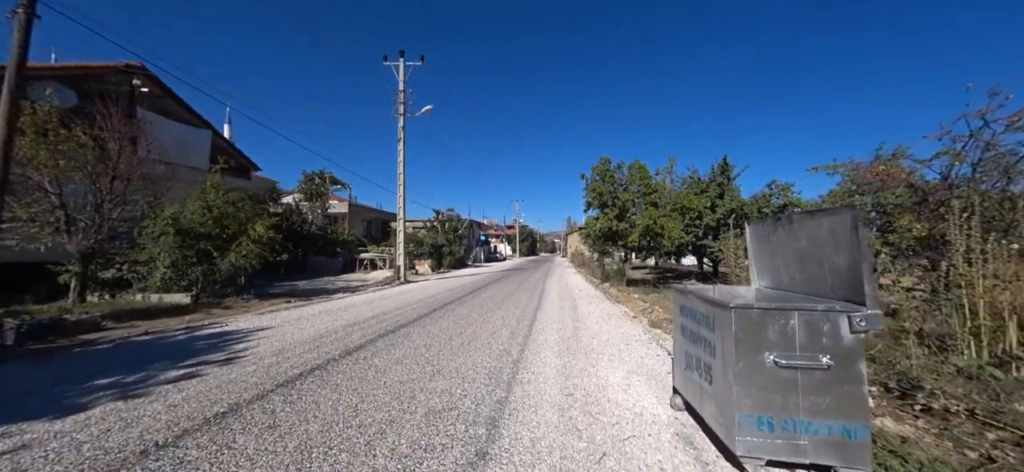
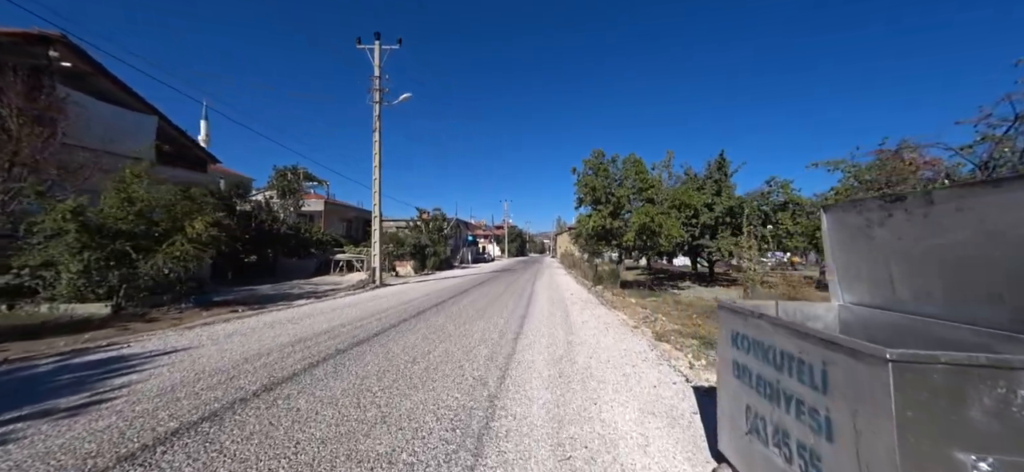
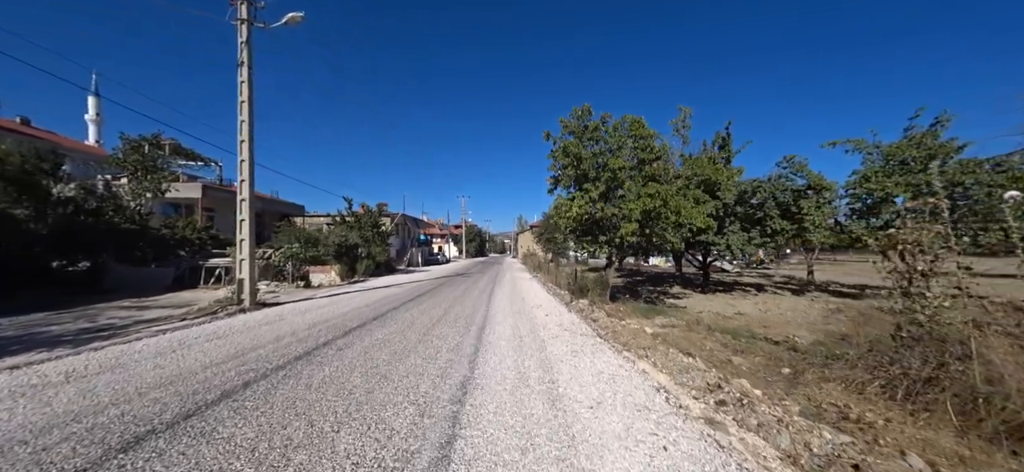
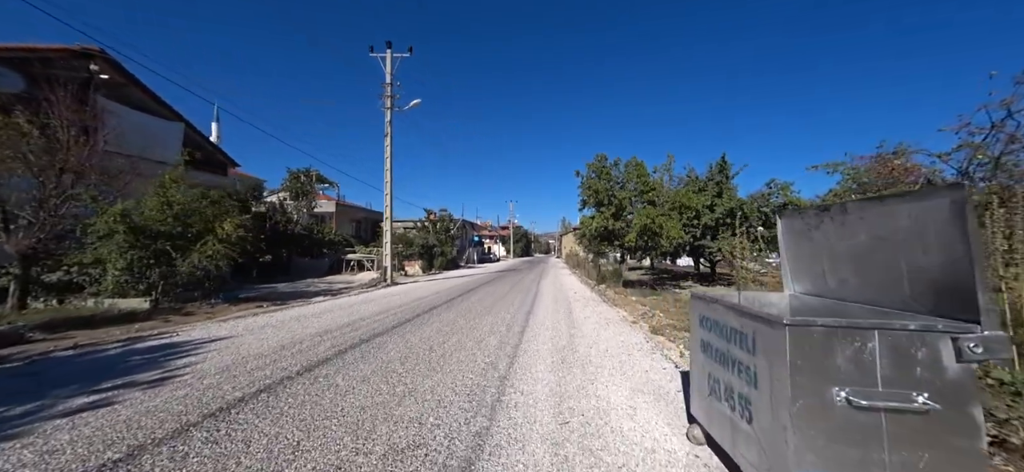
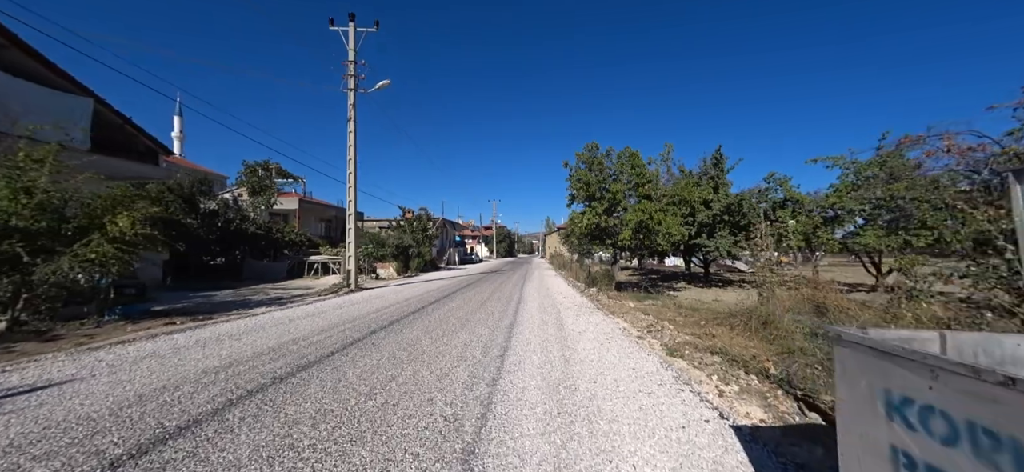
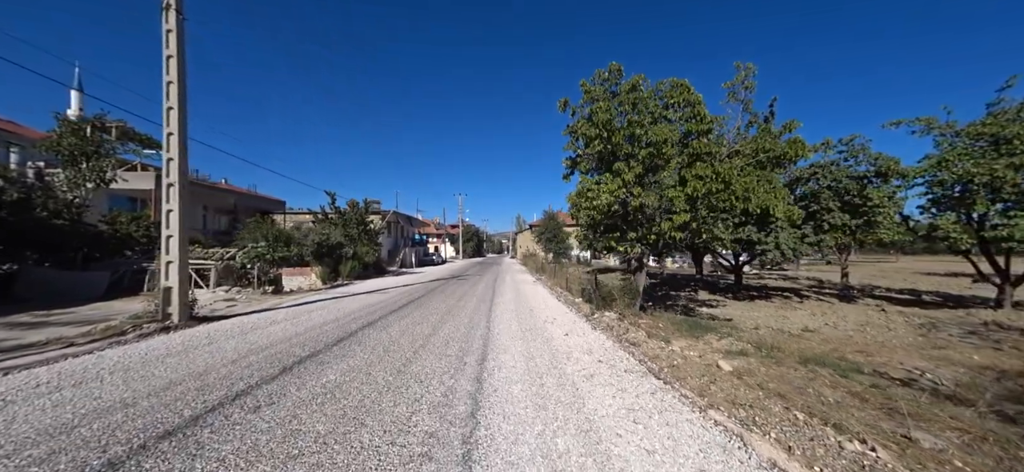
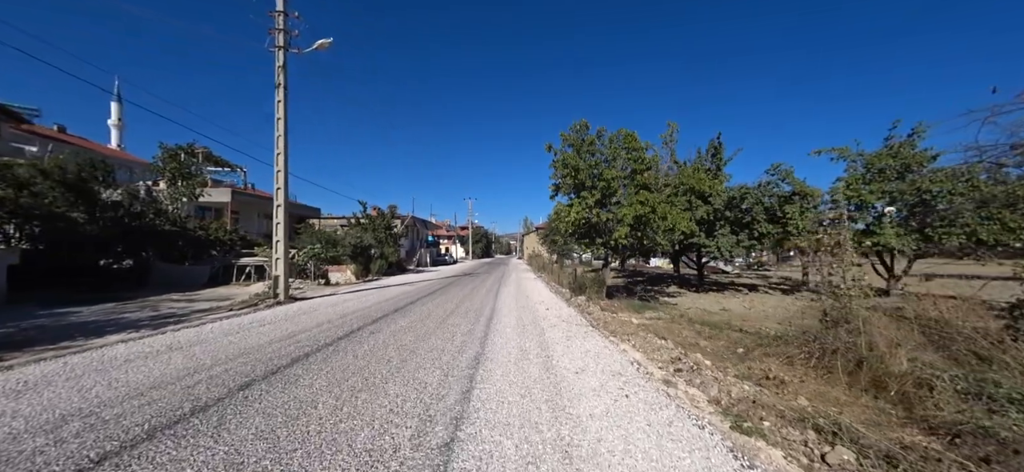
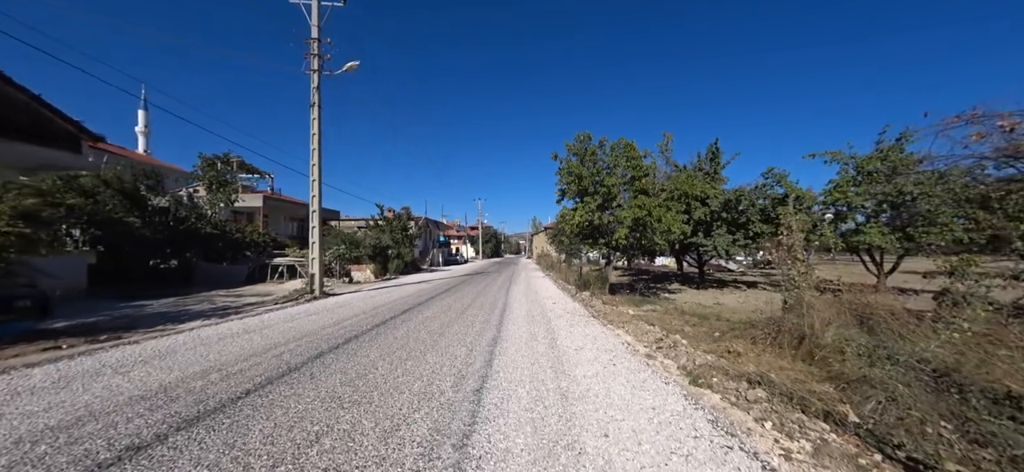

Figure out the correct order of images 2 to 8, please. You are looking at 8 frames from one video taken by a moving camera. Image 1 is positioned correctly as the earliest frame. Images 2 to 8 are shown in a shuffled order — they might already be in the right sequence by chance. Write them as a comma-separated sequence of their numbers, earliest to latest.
4, 2, 5, 8, 7, 3, 6
